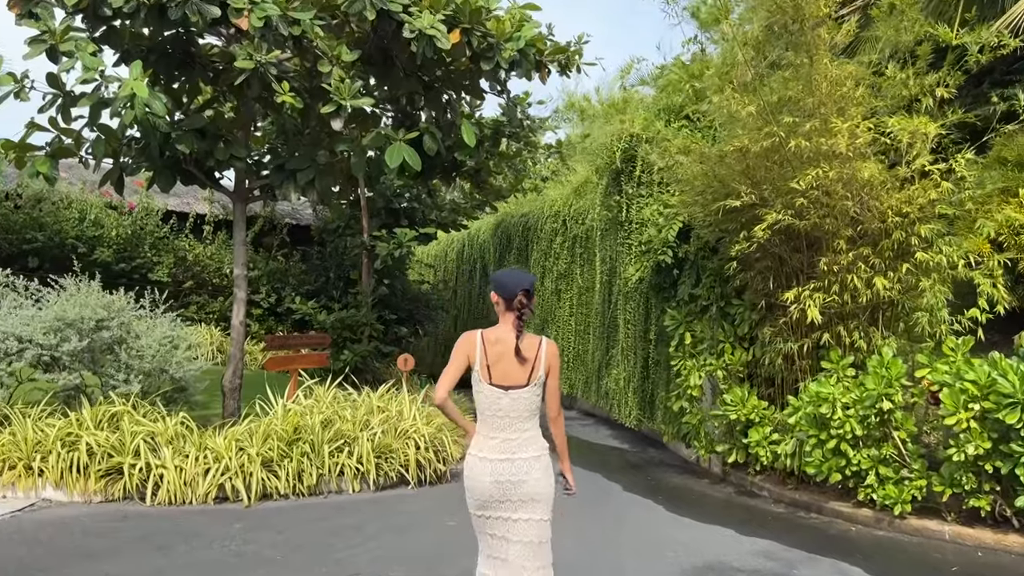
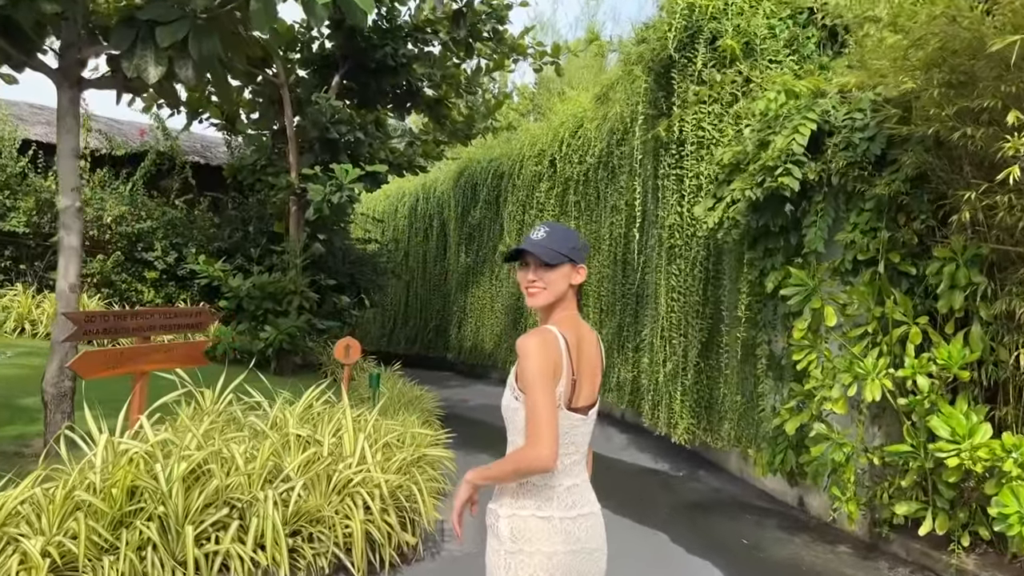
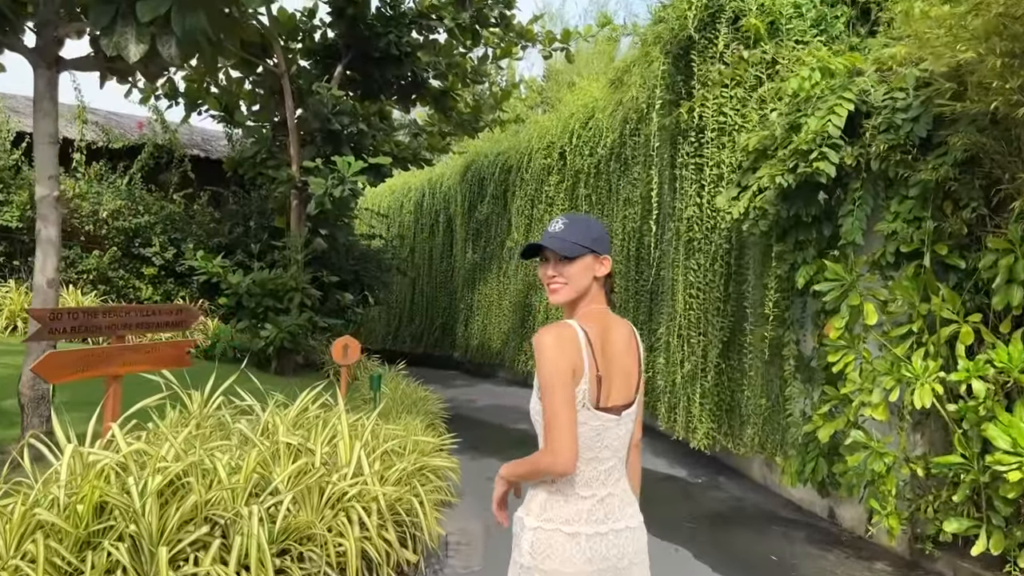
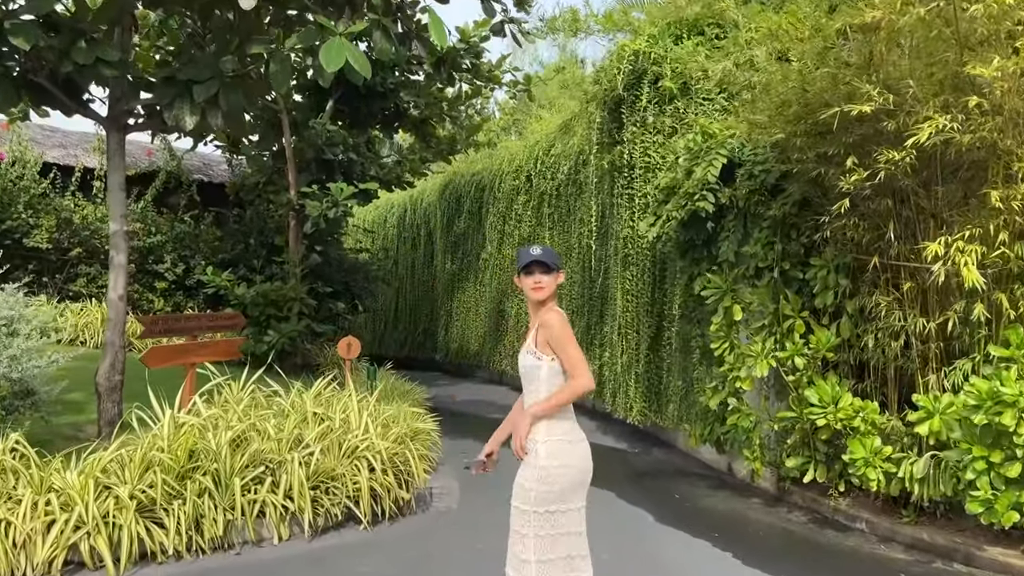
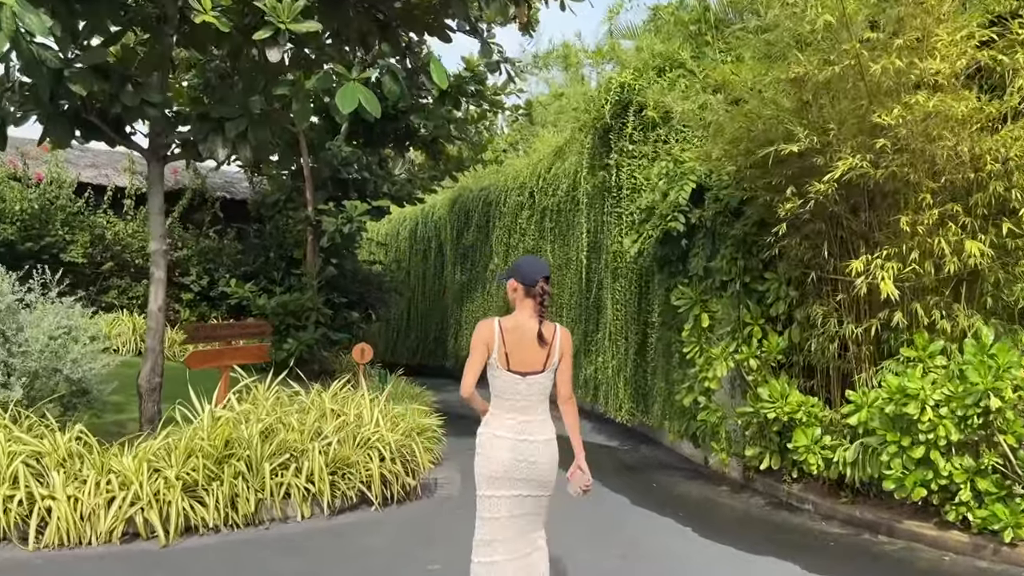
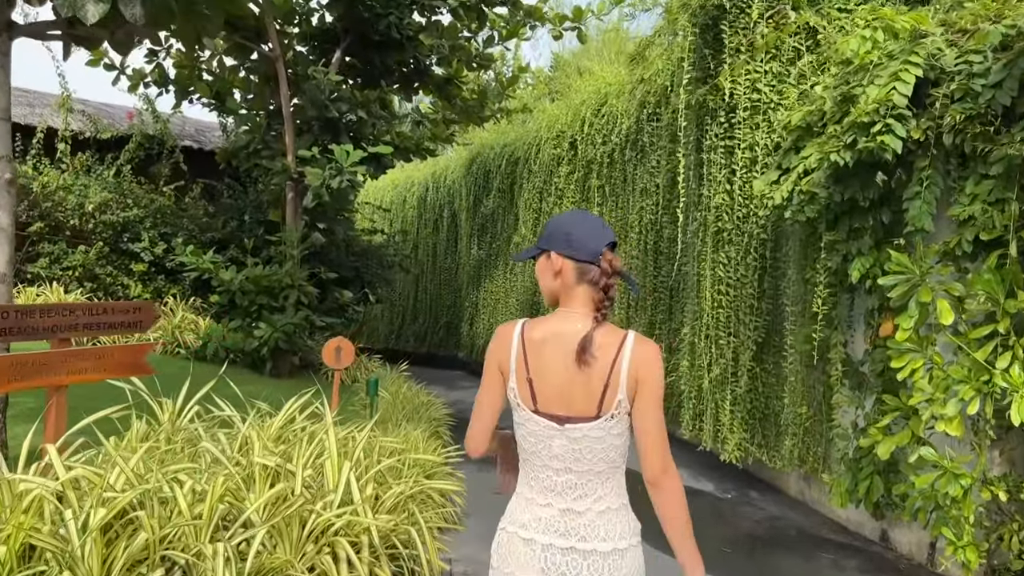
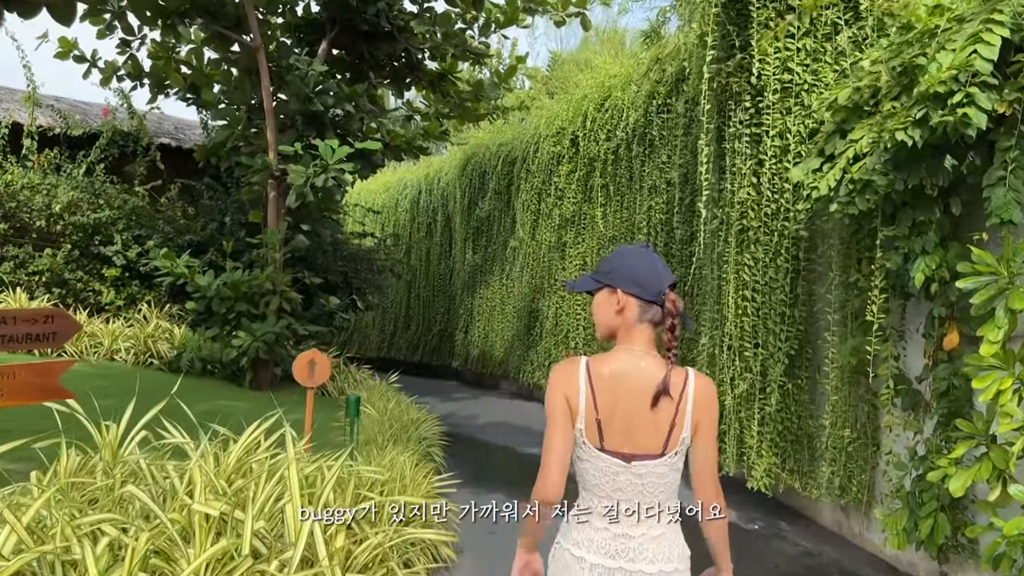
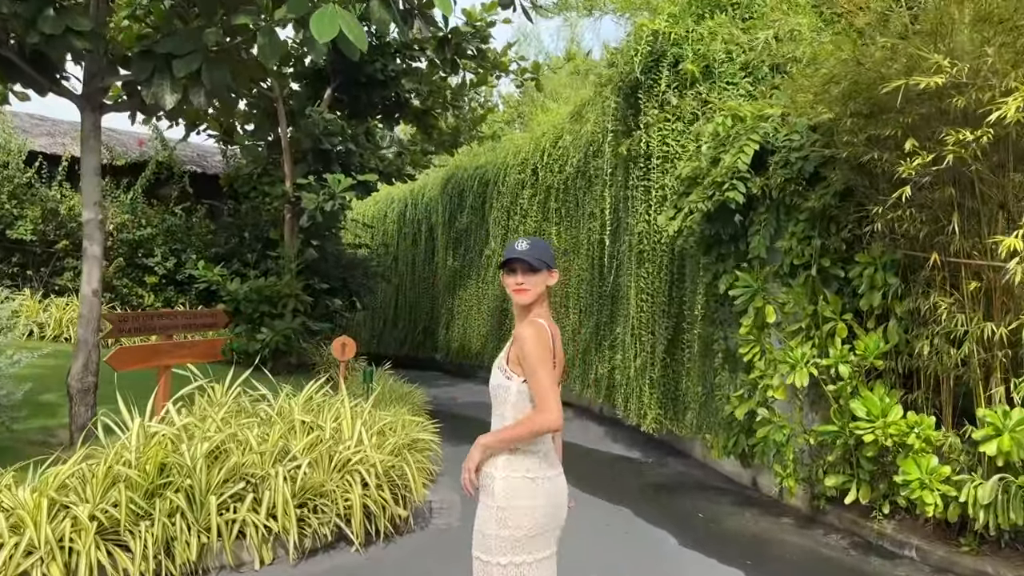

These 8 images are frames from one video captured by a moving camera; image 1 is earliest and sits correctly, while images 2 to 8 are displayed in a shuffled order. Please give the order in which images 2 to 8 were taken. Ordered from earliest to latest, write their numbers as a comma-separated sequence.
5, 4, 8, 2, 3, 6, 7
